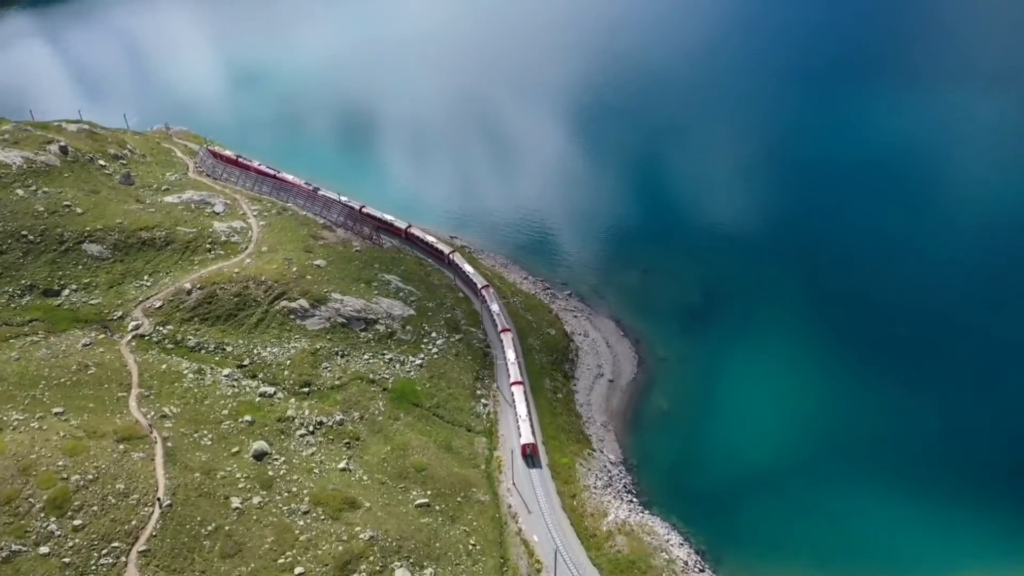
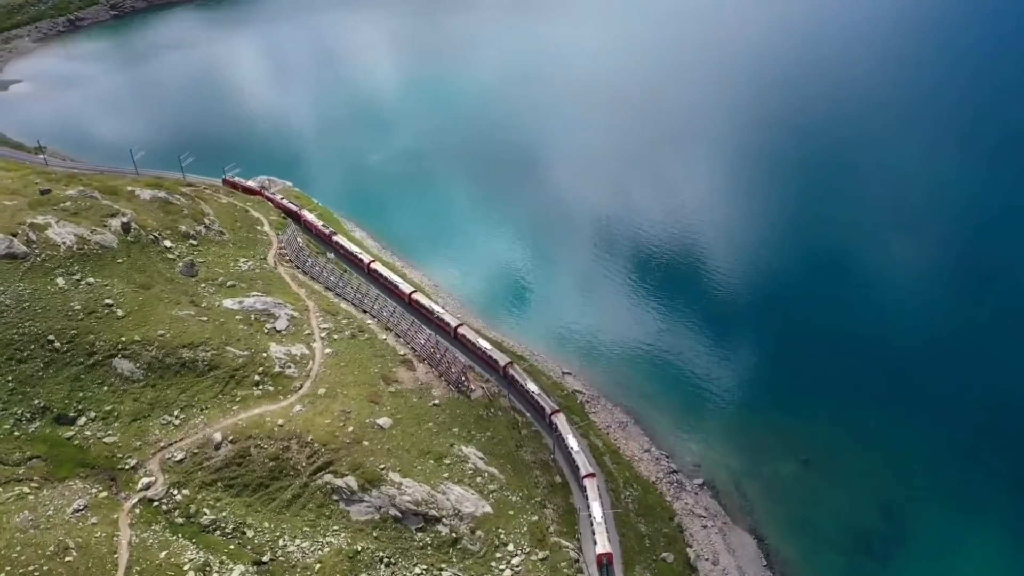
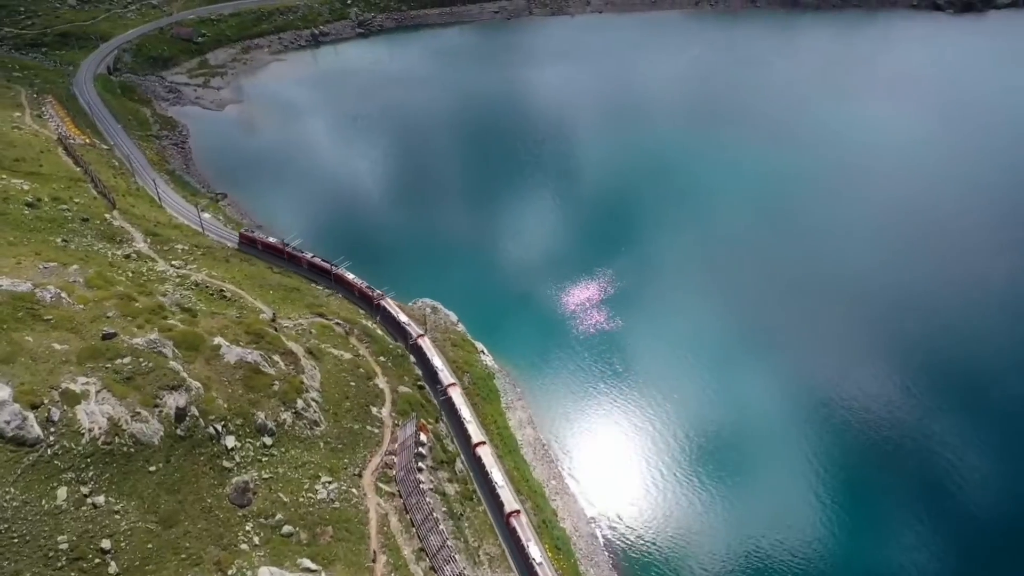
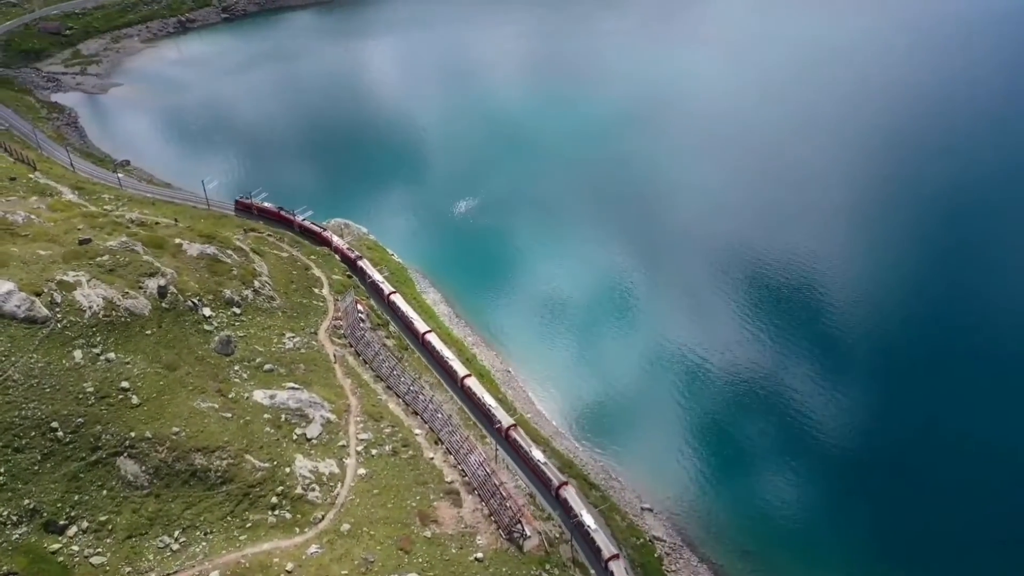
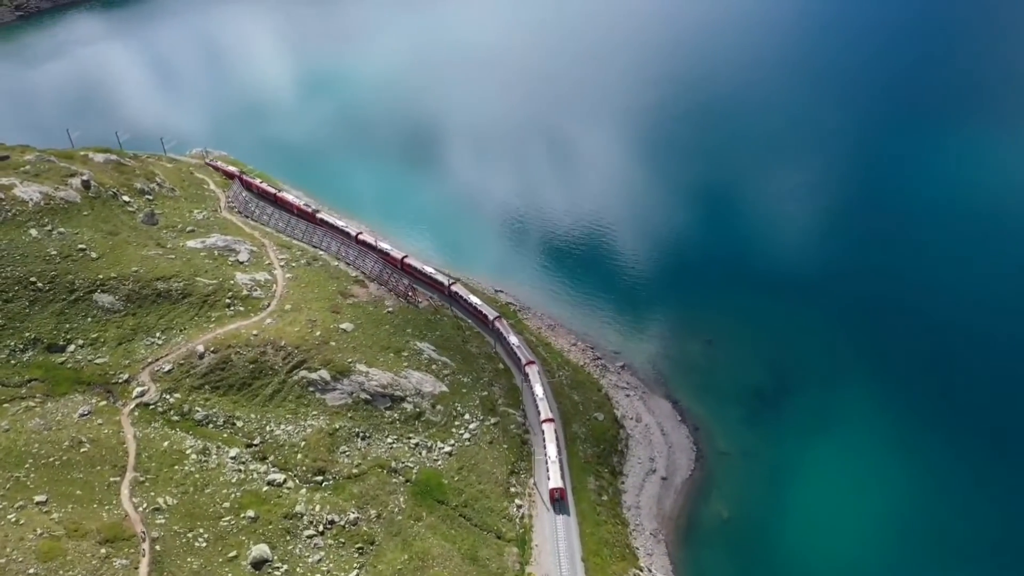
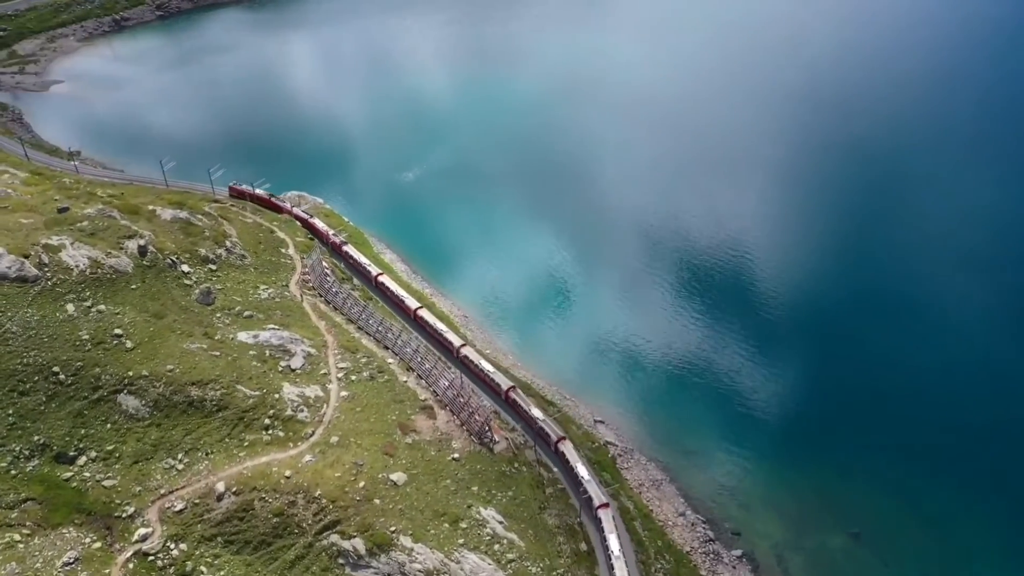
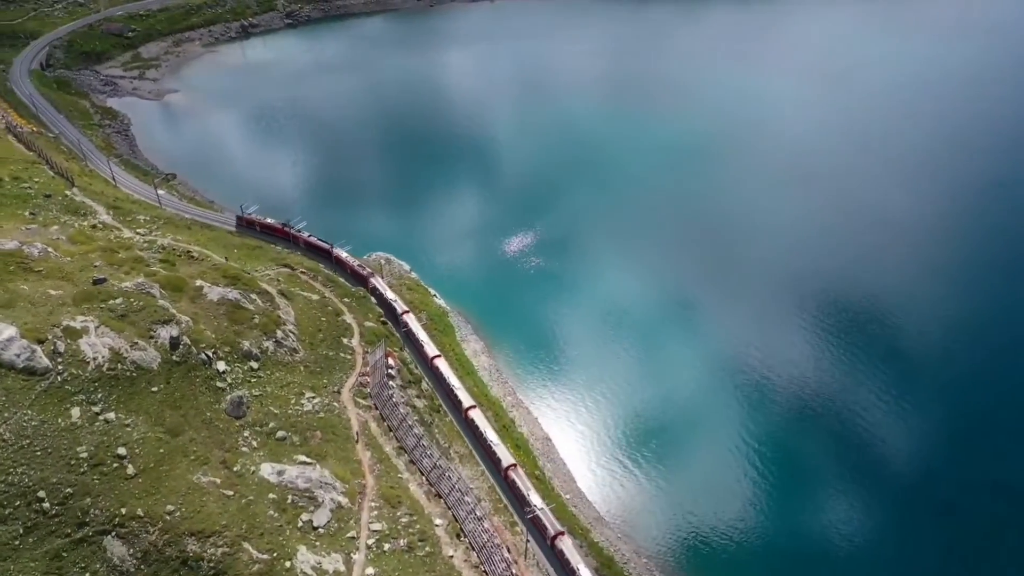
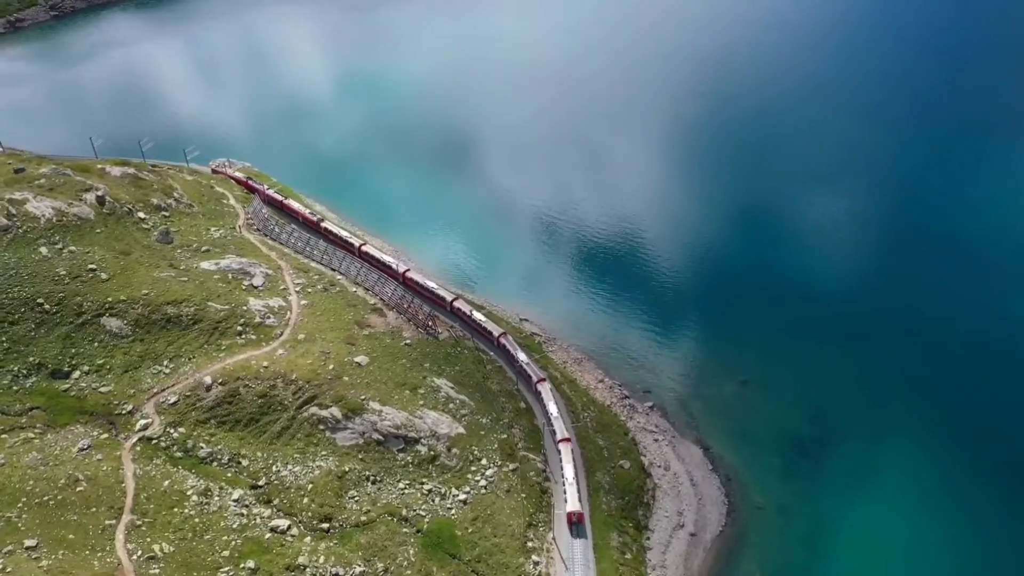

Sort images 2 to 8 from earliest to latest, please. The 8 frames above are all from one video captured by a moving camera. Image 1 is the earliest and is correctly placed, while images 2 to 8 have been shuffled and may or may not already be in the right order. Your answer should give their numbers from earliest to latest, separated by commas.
5, 8, 2, 6, 4, 7, 3
